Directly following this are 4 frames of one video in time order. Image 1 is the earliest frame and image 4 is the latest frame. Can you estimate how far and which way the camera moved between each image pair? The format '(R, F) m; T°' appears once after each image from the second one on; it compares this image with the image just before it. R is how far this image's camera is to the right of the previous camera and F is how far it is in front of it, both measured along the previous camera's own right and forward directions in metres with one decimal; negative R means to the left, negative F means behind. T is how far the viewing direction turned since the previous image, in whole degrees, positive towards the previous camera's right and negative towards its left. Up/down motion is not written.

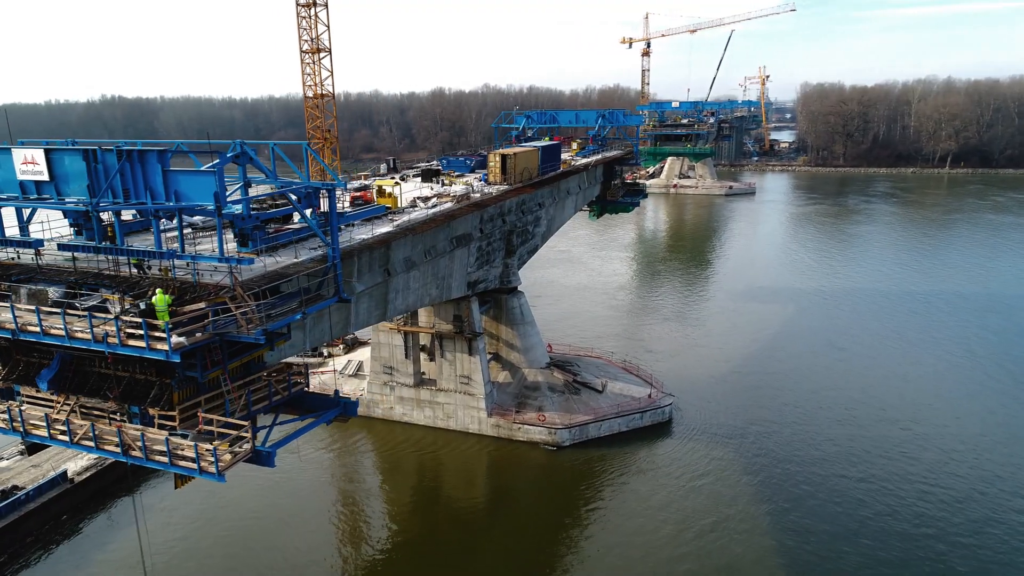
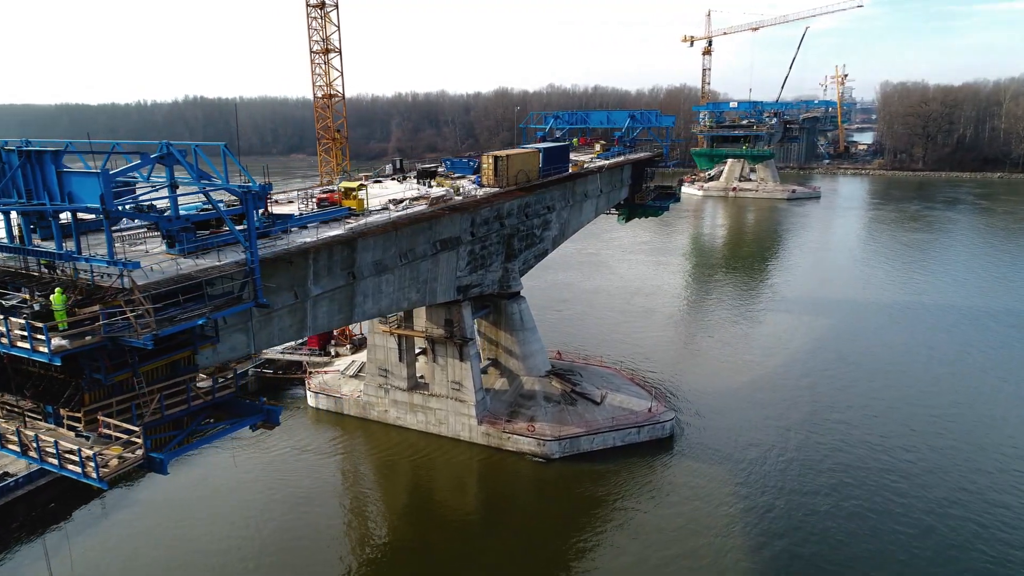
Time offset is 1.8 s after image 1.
(+2.7, +0.9) m; -6°
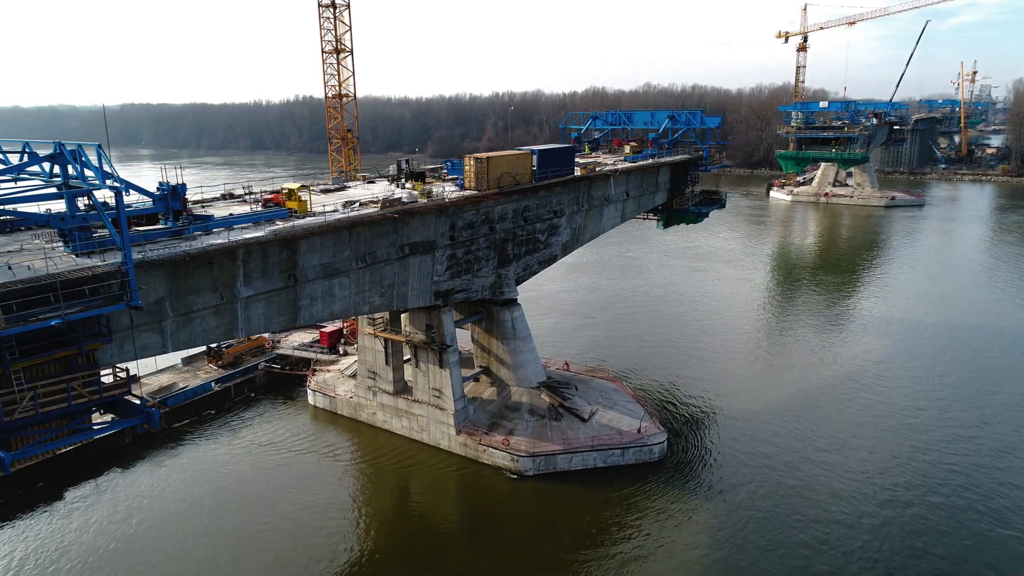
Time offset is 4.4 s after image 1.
(+4.1, +1.3) m; -8°
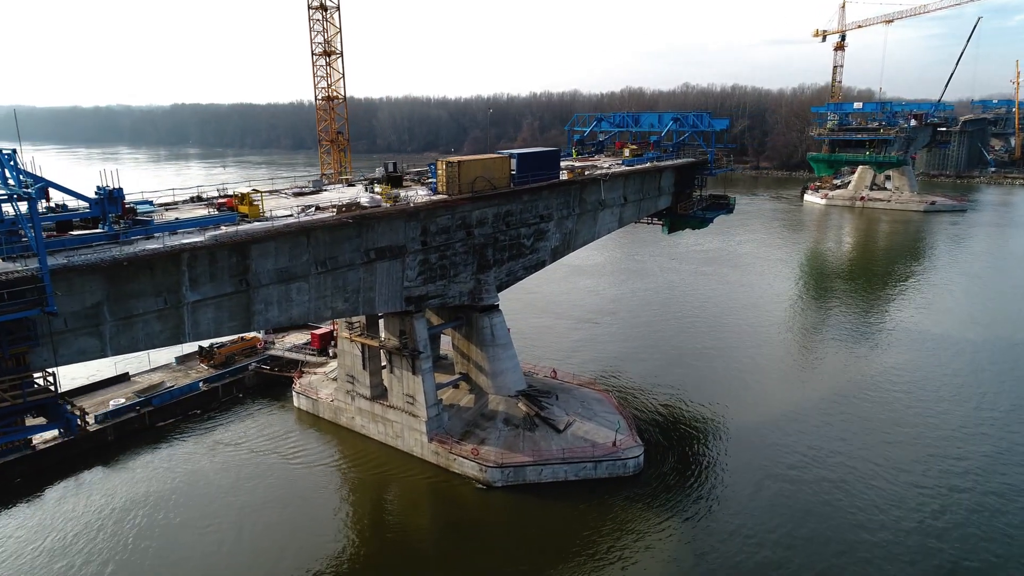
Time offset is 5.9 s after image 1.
(+2.3, +0.6) m; -3°
